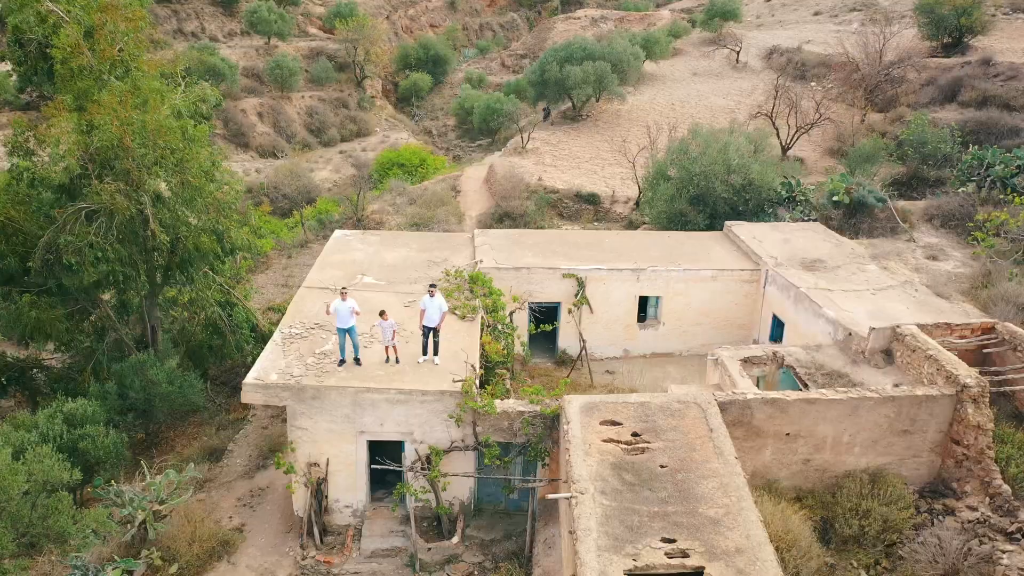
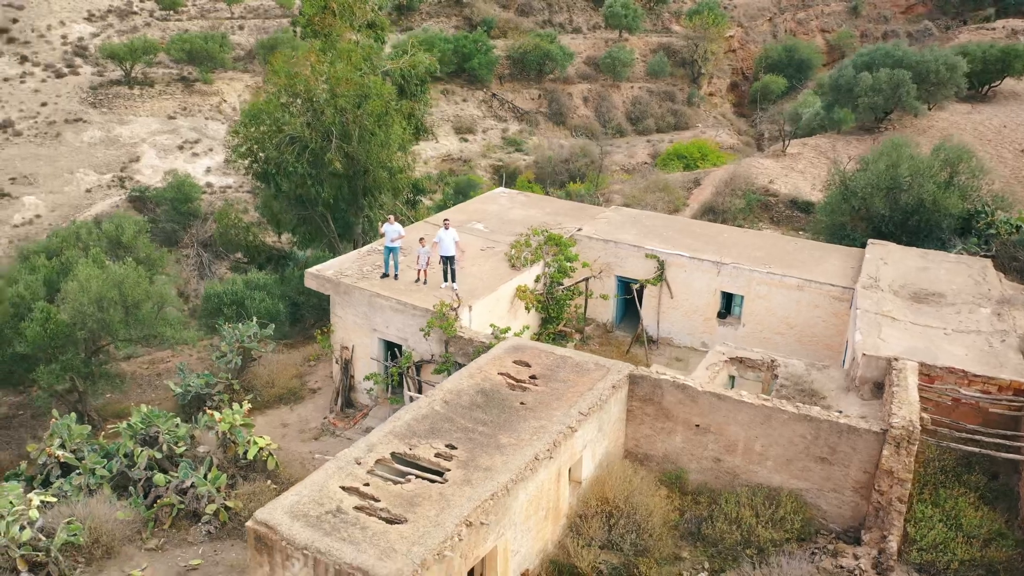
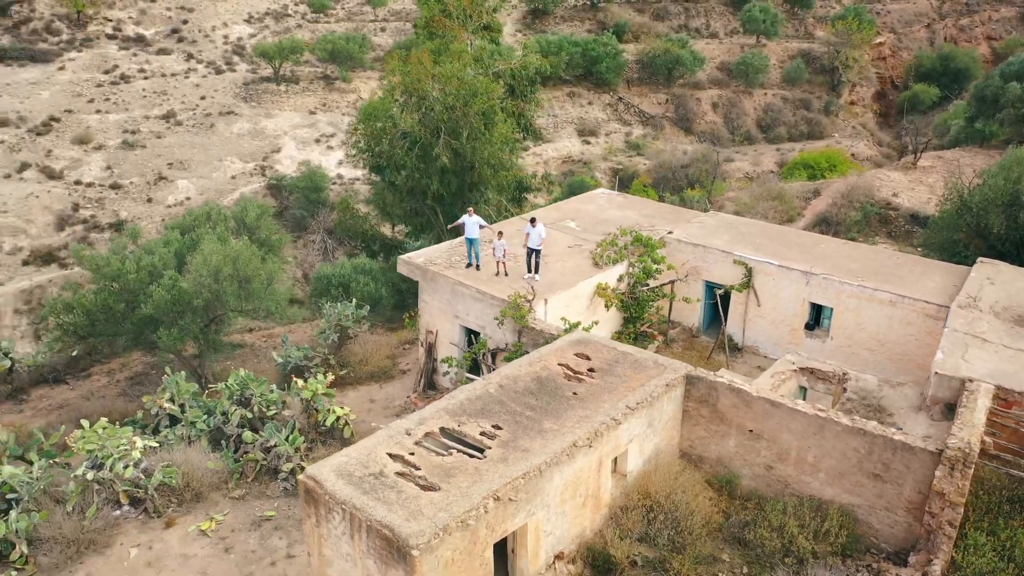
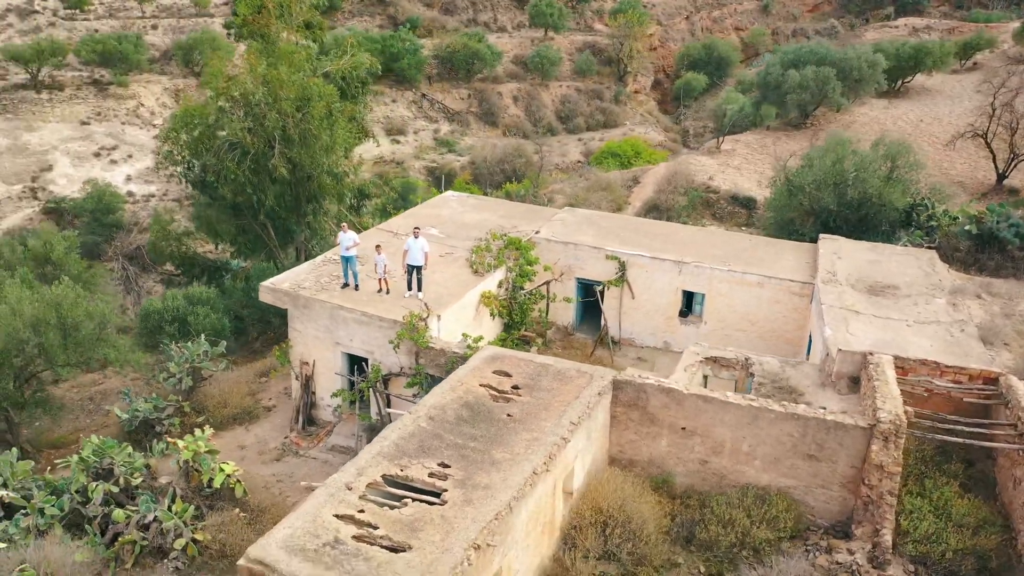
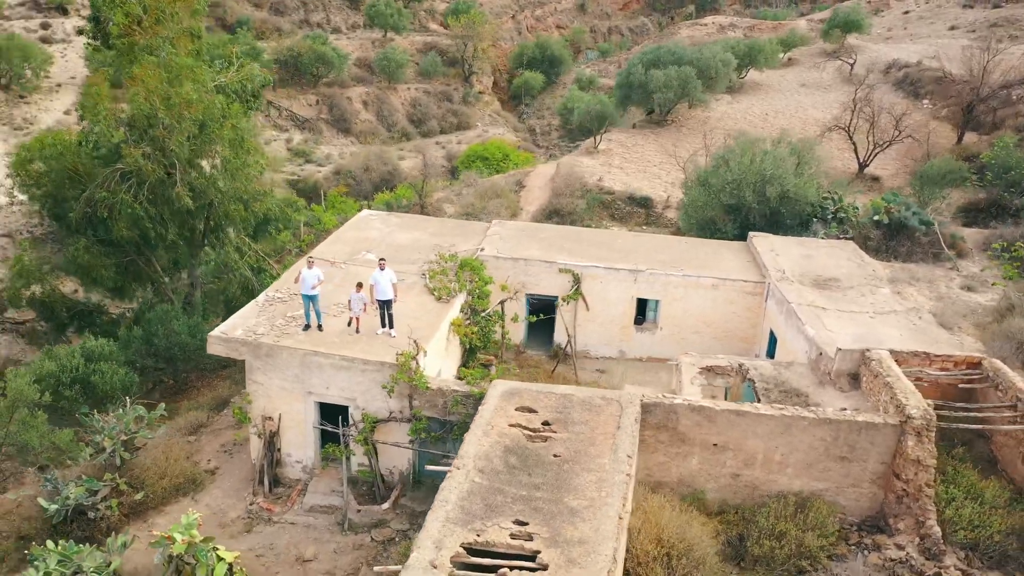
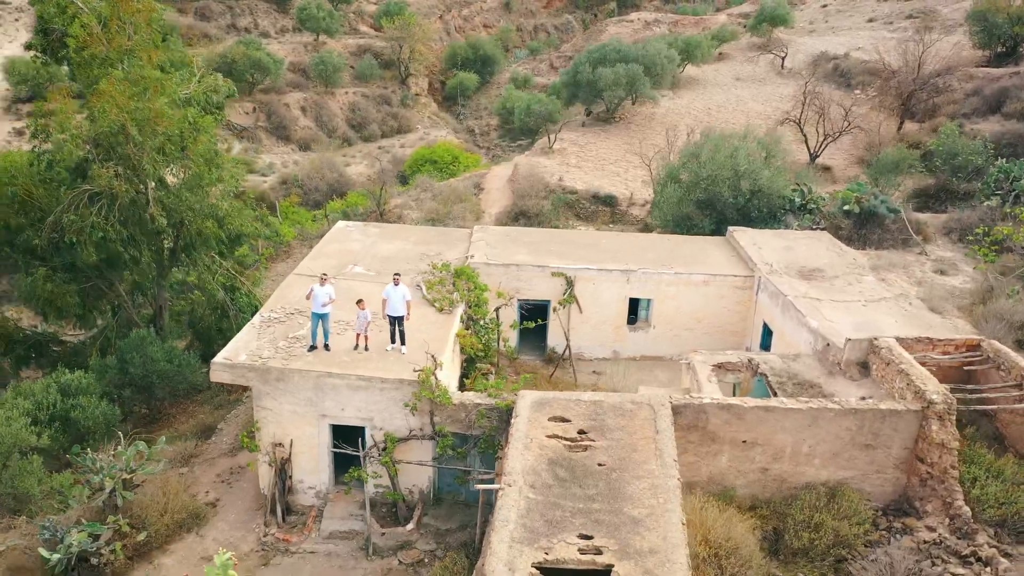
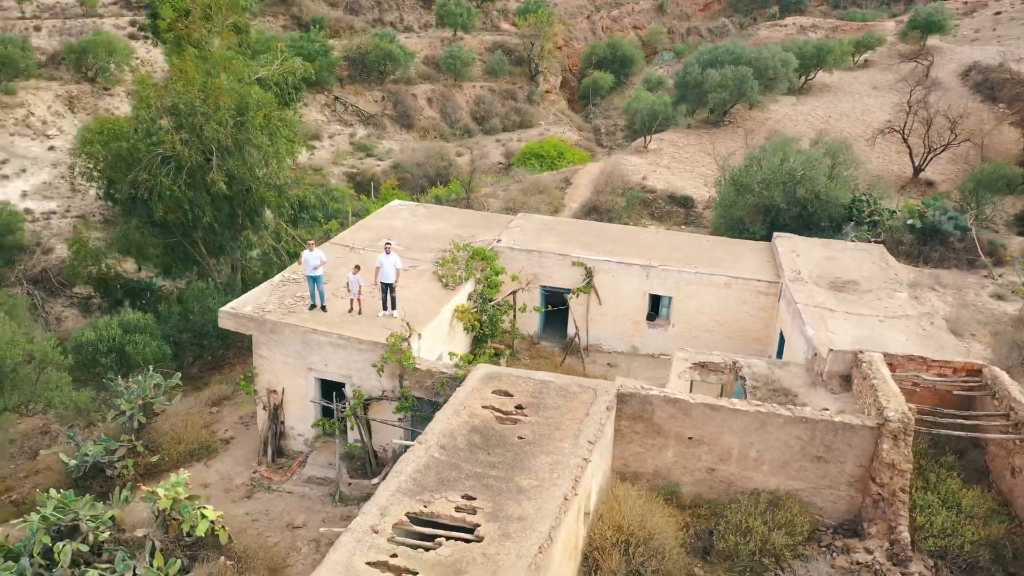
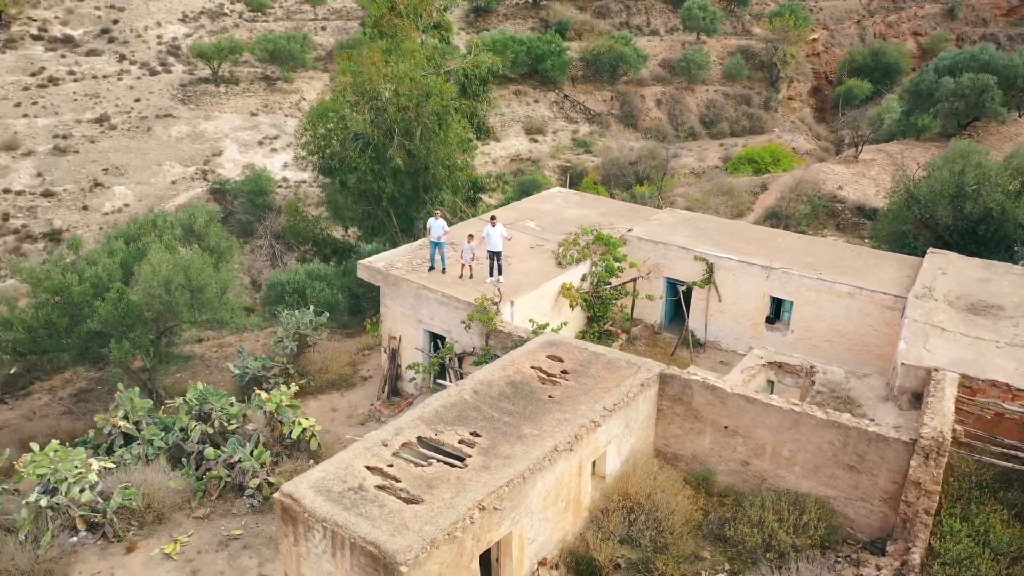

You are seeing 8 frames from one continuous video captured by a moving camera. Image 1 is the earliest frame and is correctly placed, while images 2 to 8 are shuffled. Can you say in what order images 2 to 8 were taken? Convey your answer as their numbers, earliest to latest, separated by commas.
6, 5, 7, 4, 2, 8, 3
